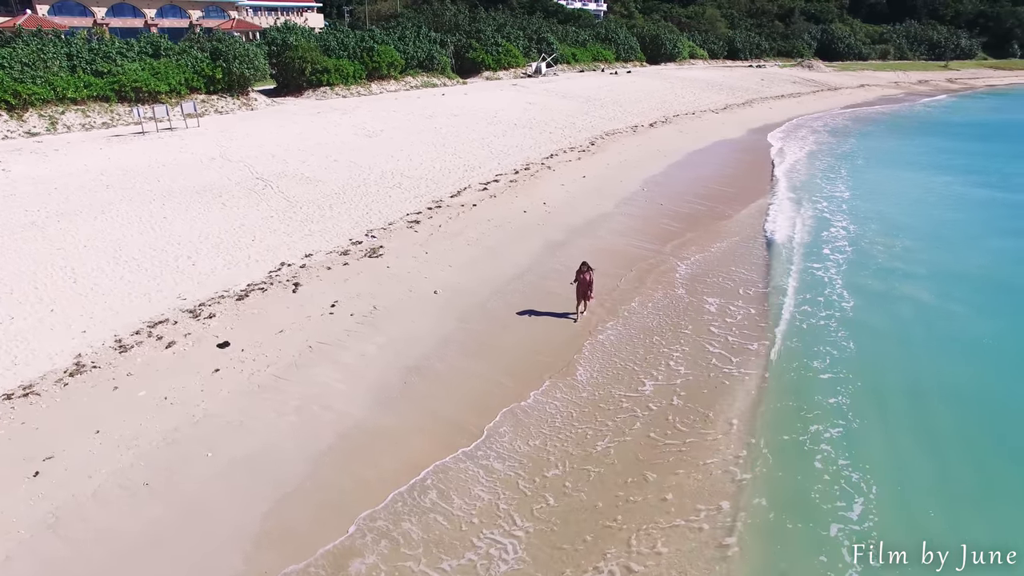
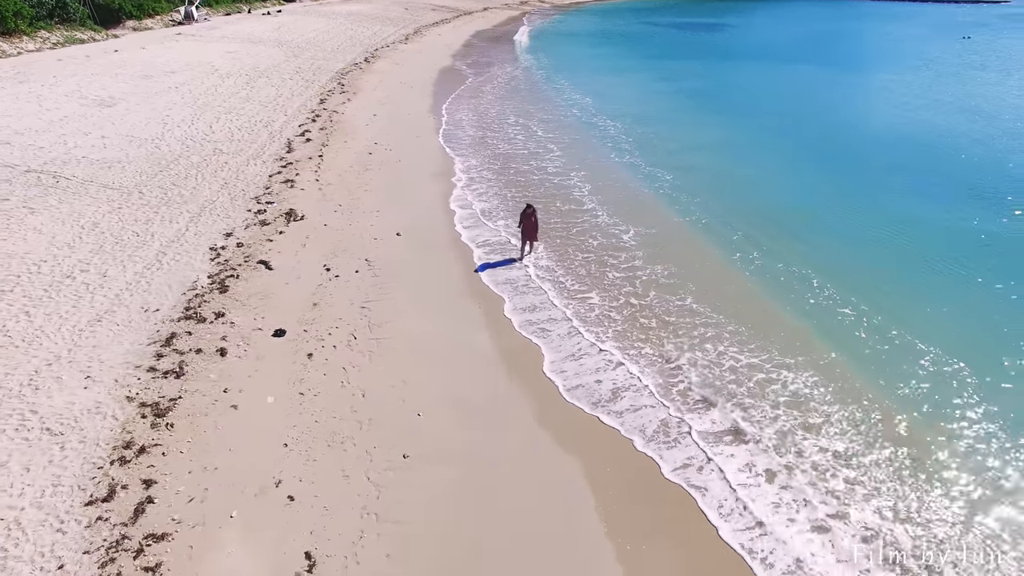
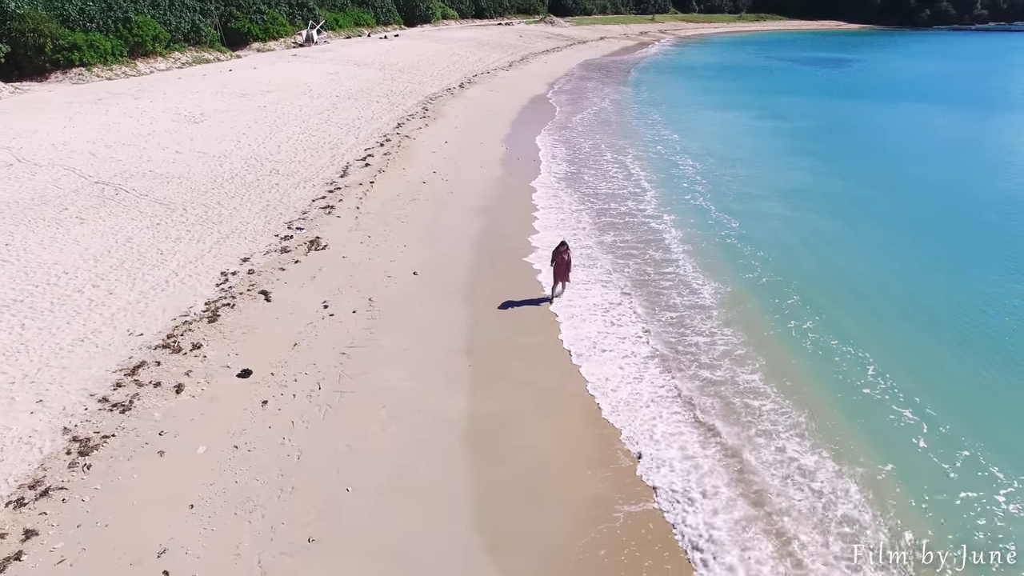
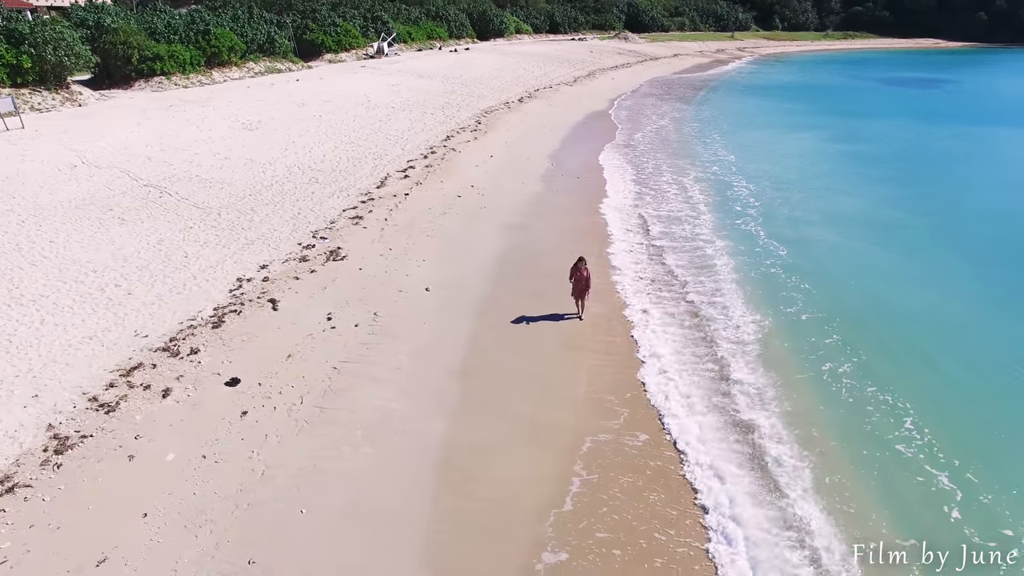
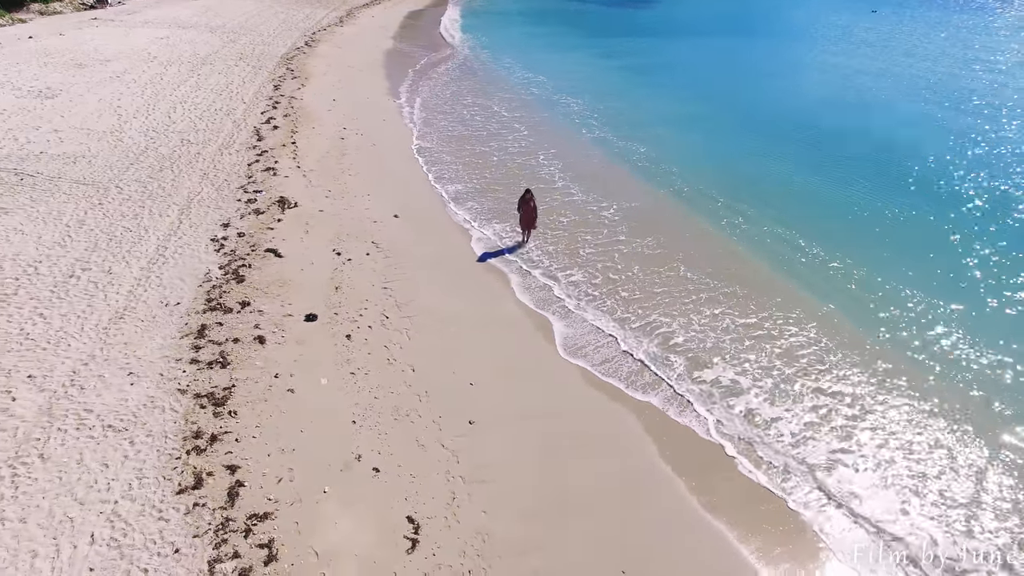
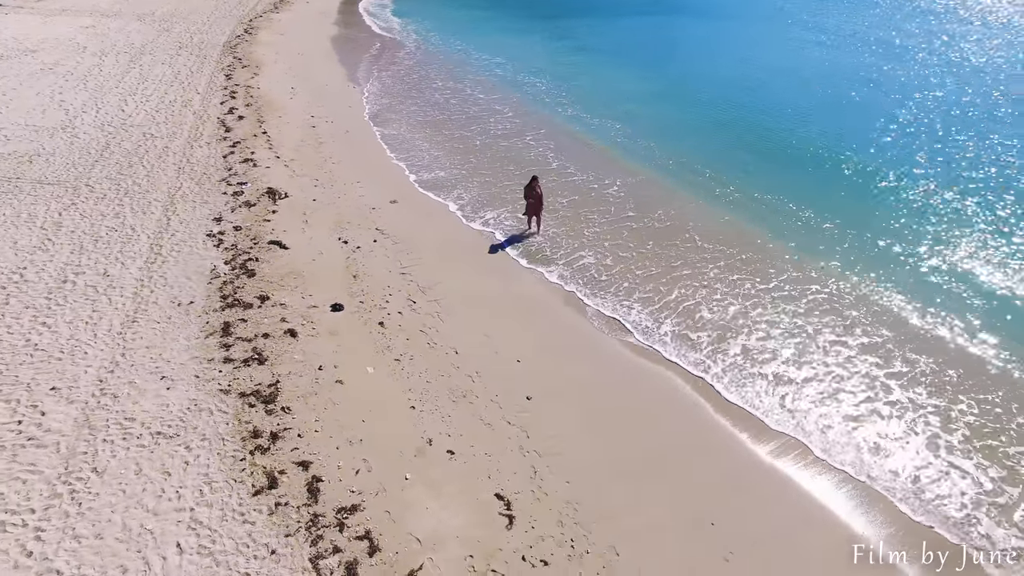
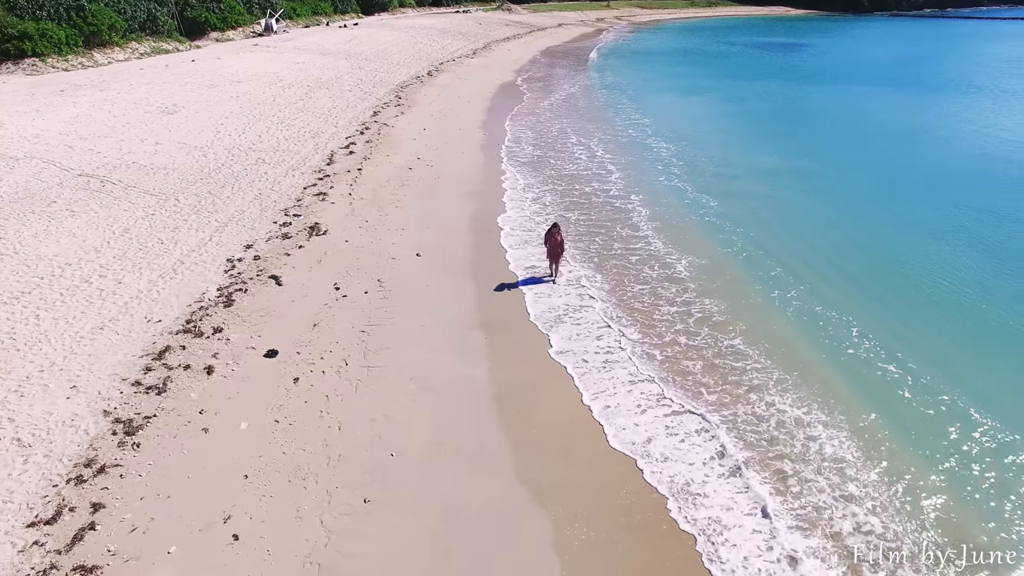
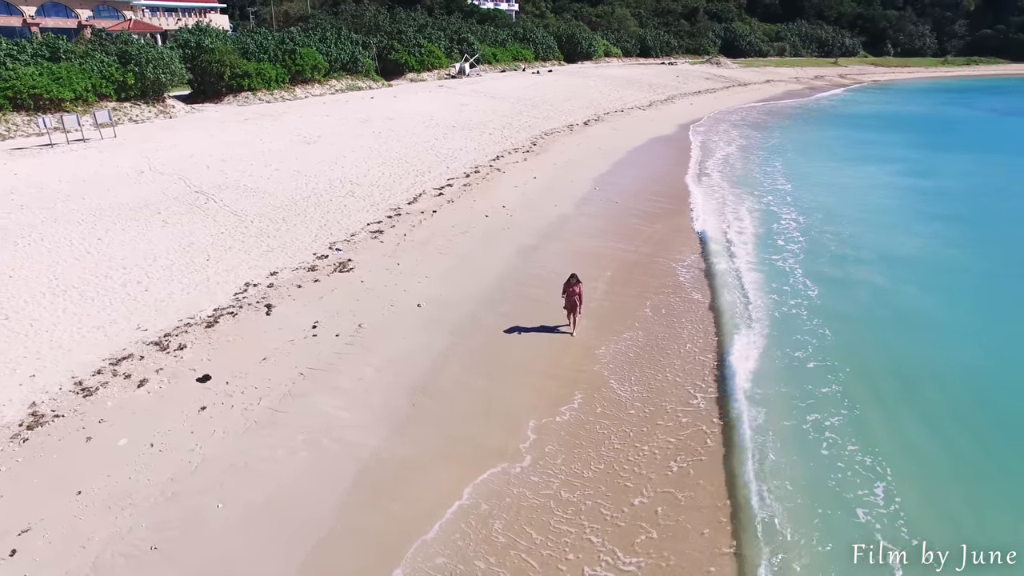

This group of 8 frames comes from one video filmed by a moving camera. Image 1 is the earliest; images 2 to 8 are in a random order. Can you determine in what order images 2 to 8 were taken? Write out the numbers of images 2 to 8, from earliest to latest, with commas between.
8, 4, 3, 7, 2, 5, 6
